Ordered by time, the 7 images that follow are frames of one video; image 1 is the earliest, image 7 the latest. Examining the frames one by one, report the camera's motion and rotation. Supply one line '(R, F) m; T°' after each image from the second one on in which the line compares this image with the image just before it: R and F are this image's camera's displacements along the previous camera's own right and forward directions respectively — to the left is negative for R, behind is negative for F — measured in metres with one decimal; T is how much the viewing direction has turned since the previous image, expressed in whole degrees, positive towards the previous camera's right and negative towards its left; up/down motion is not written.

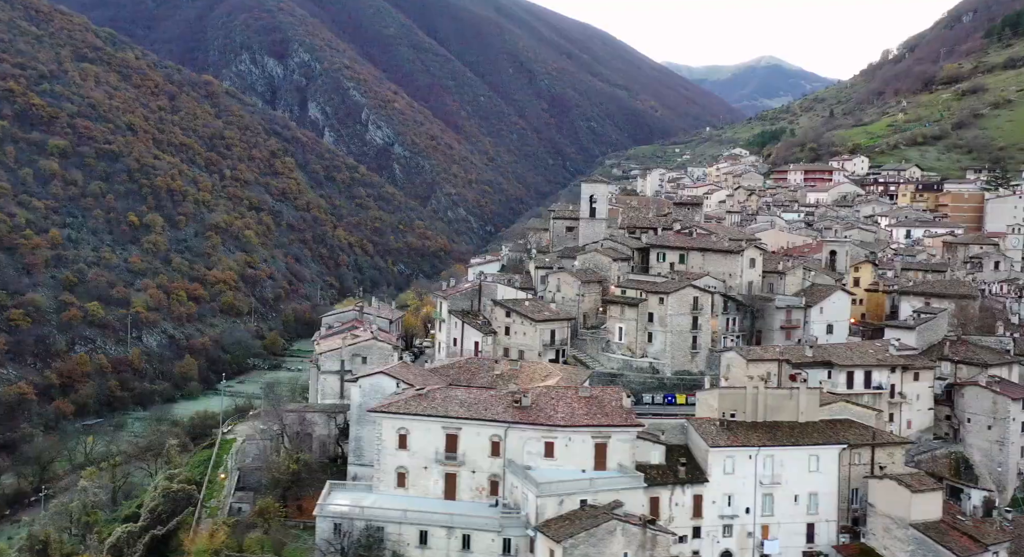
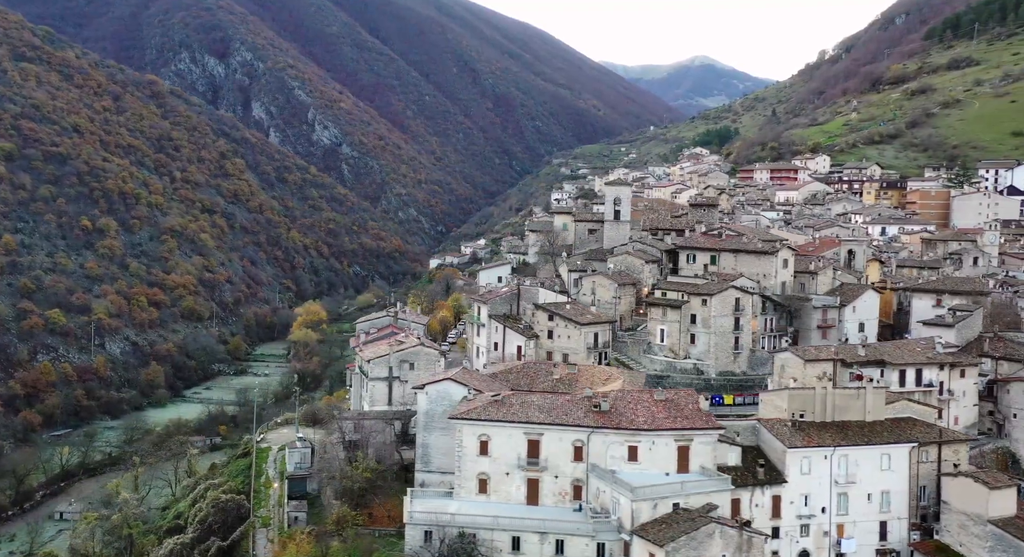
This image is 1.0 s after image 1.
(-3.9, -0.1) m; +4°
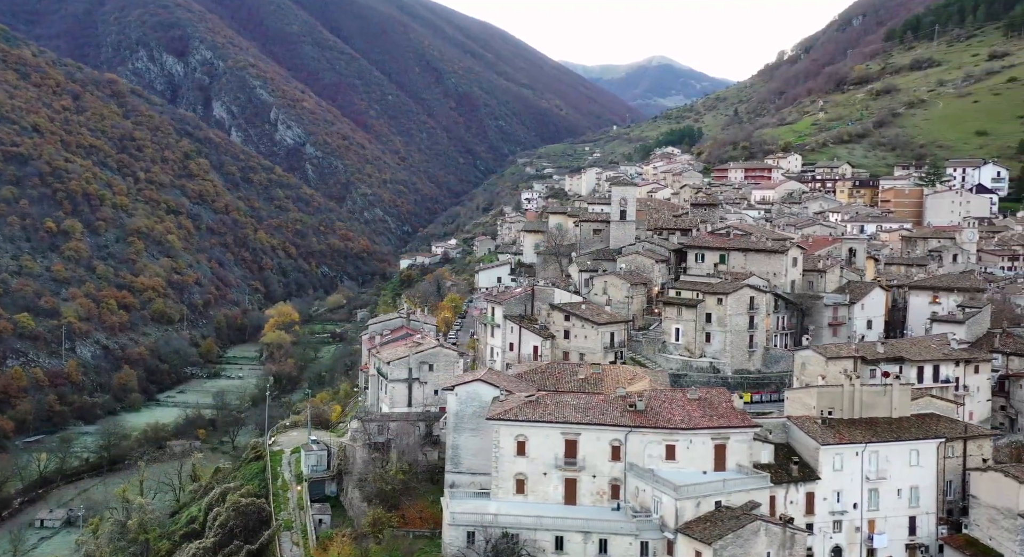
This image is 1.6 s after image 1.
(-2.2, 0.0) m; +3°
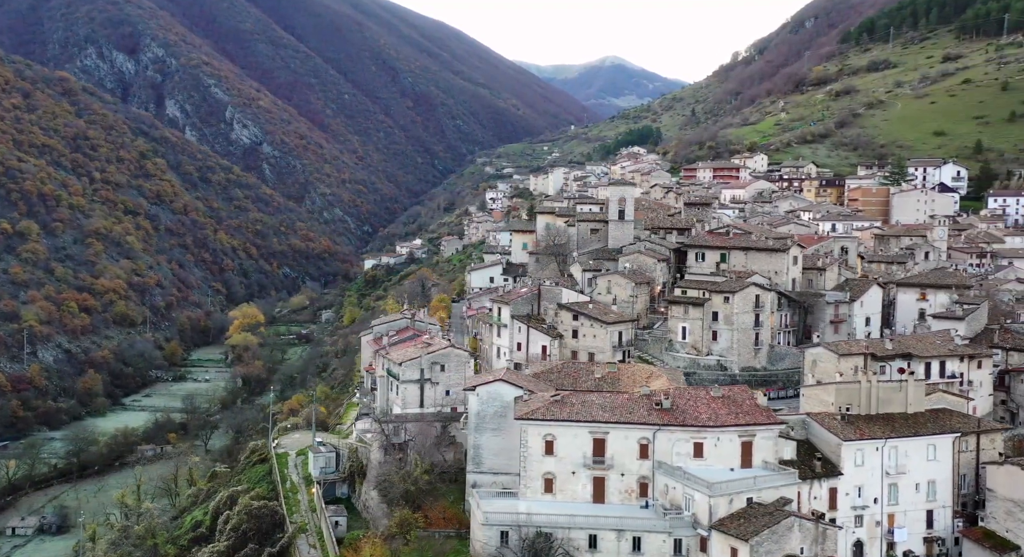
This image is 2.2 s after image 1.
(-2.1, 0.0) m; +3°
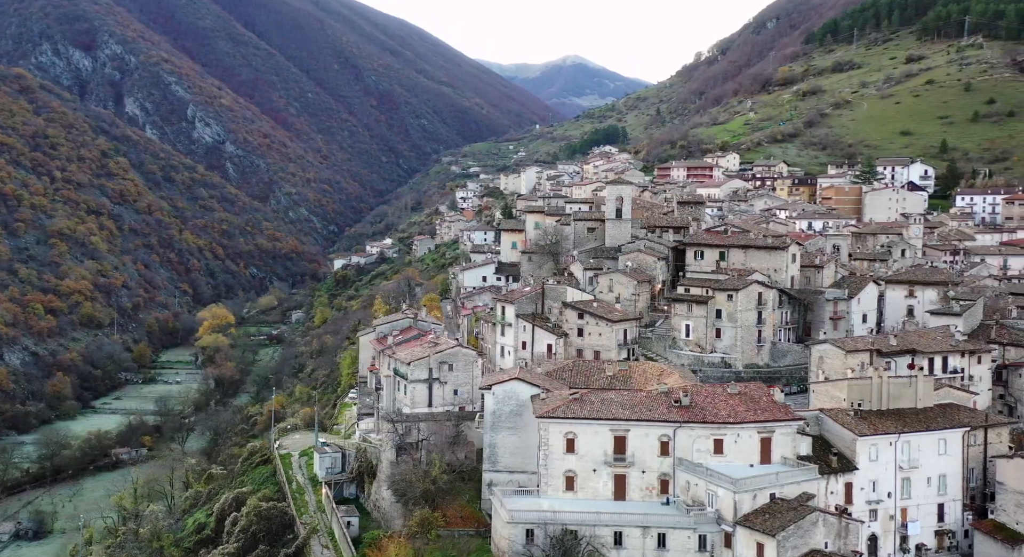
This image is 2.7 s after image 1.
(-1.7, 0.0) m; +2°
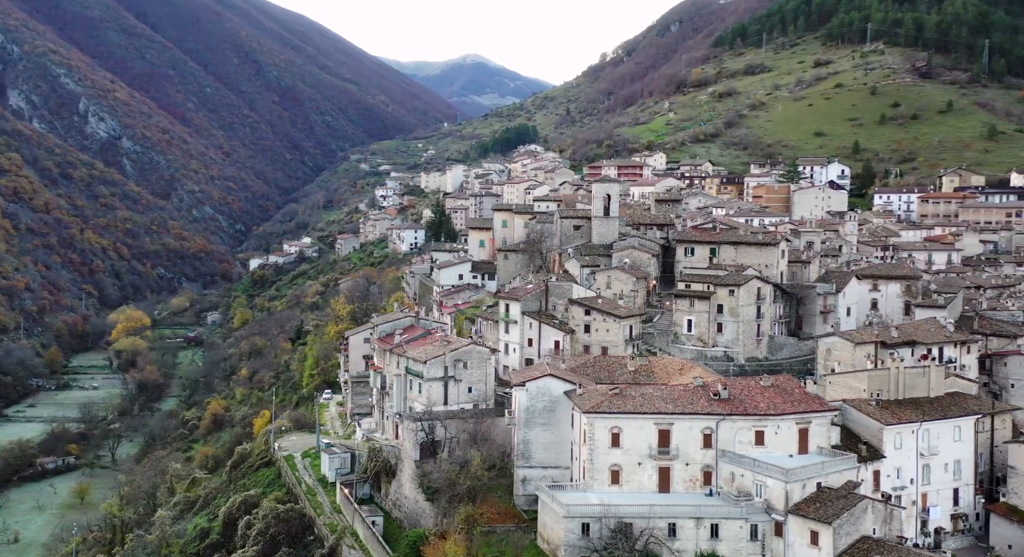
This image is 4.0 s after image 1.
(-4.2, +0.3) m; +6°
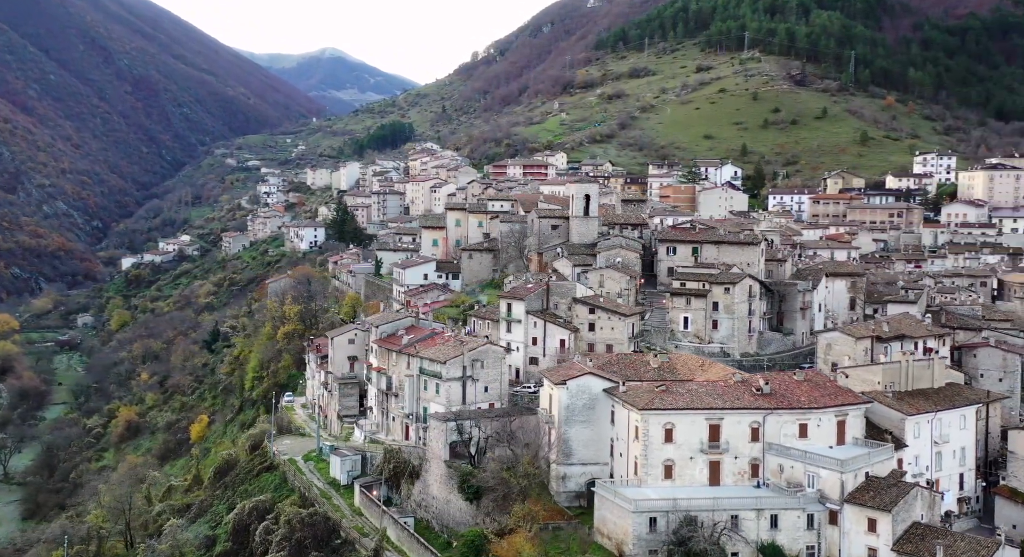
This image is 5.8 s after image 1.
(-5.6, +0.7) m; +9°
